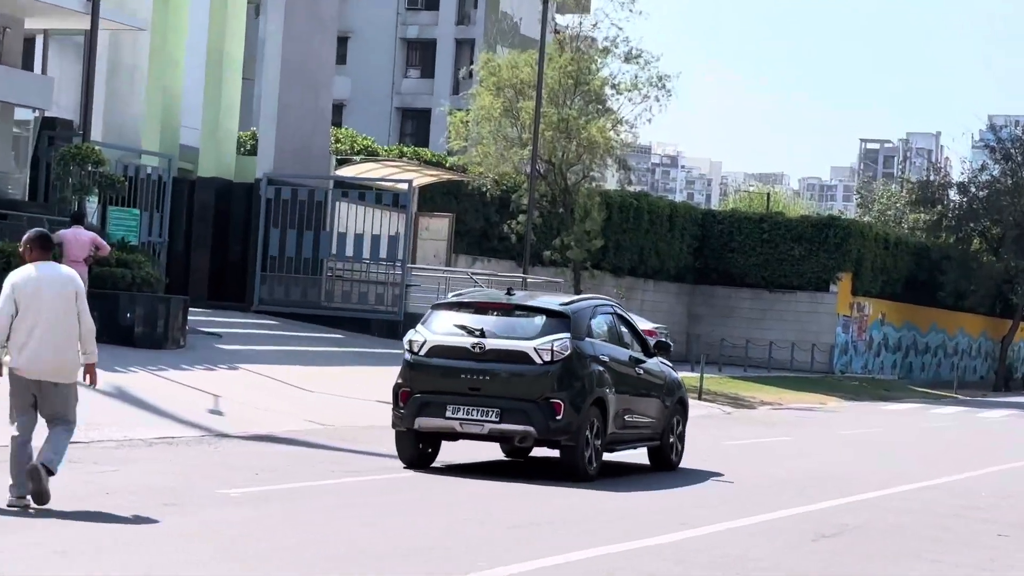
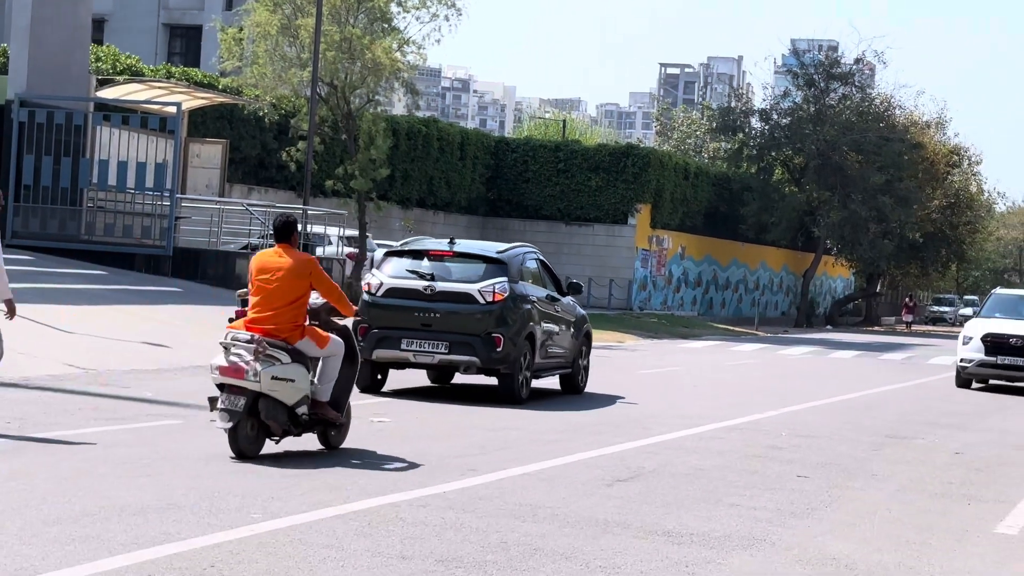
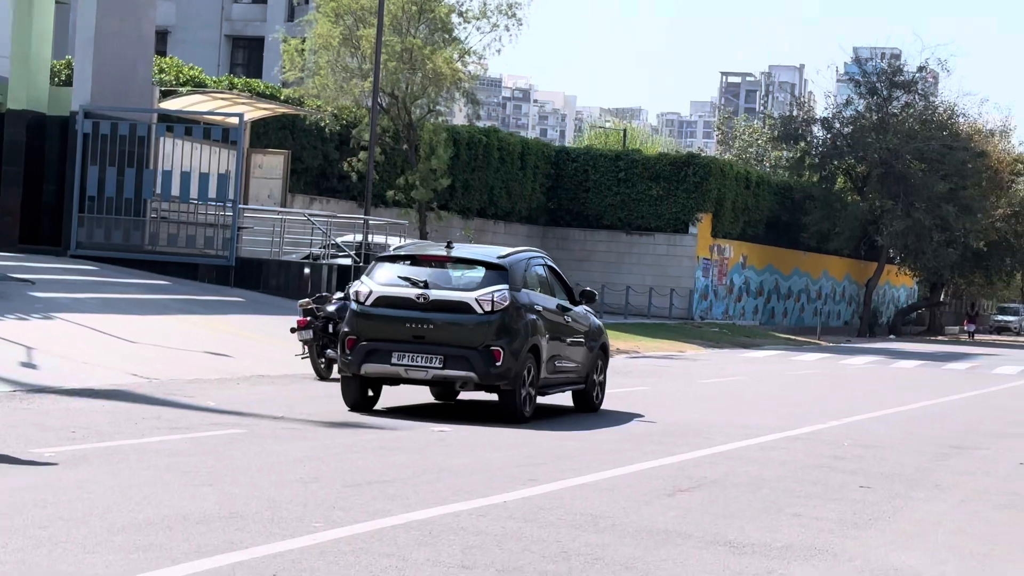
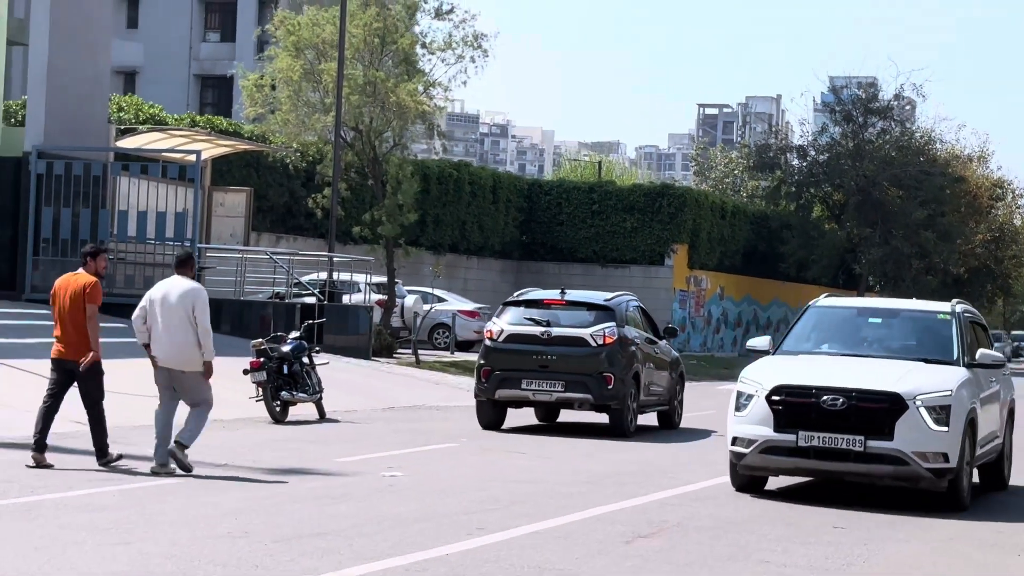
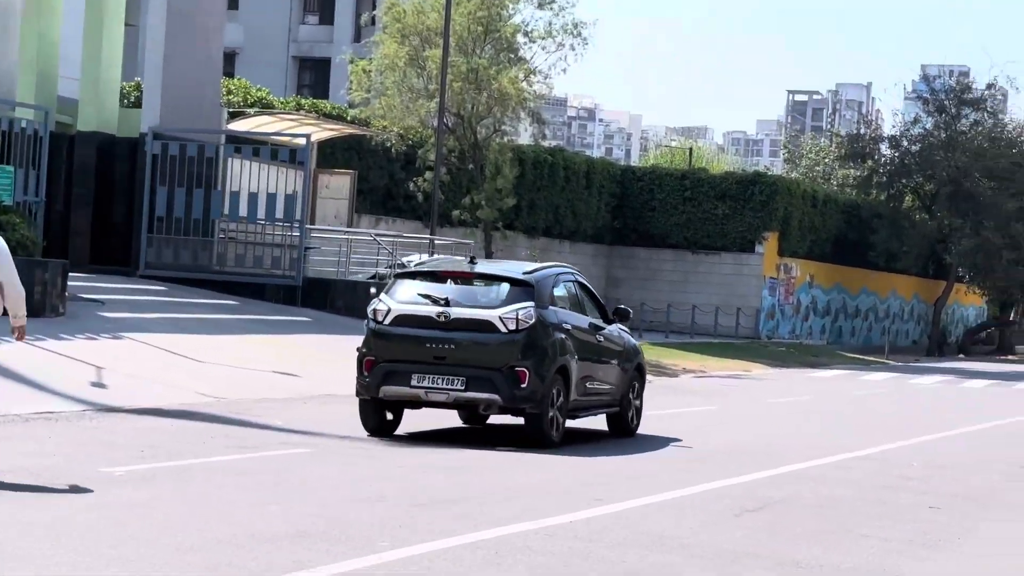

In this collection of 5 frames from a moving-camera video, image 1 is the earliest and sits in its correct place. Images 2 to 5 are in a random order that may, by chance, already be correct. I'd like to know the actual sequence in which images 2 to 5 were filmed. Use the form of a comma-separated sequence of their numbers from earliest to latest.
5, 3, 2, 4
